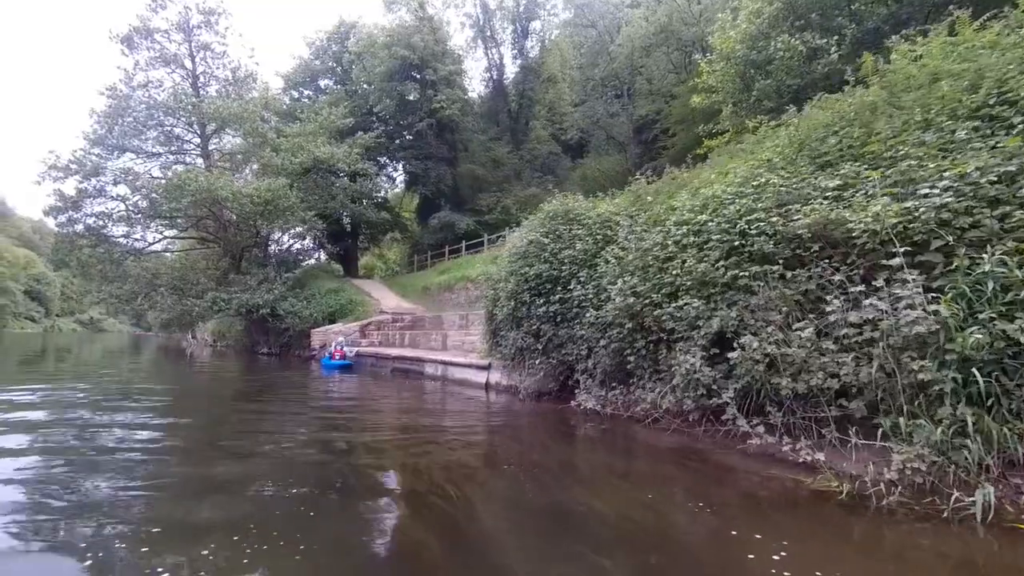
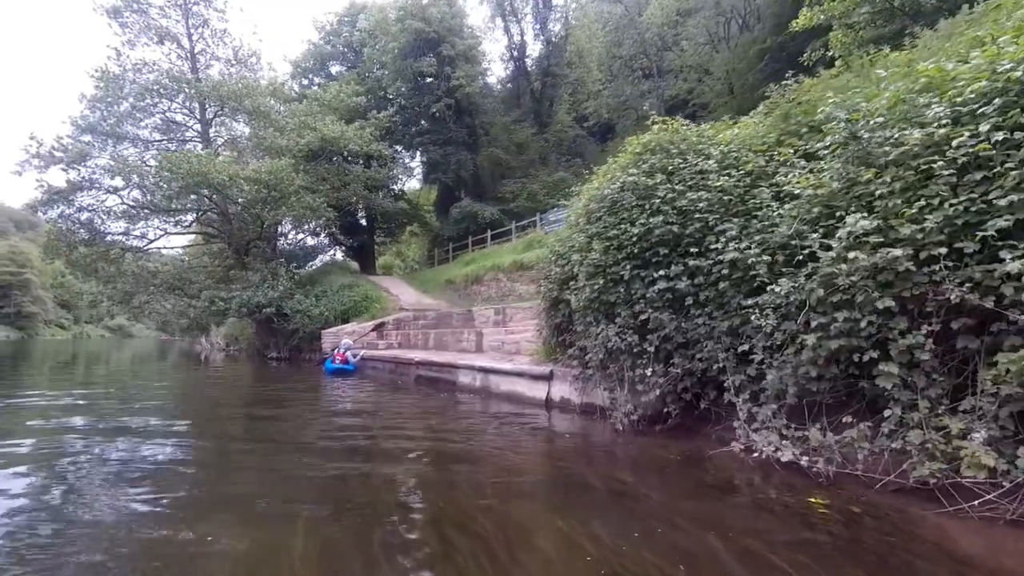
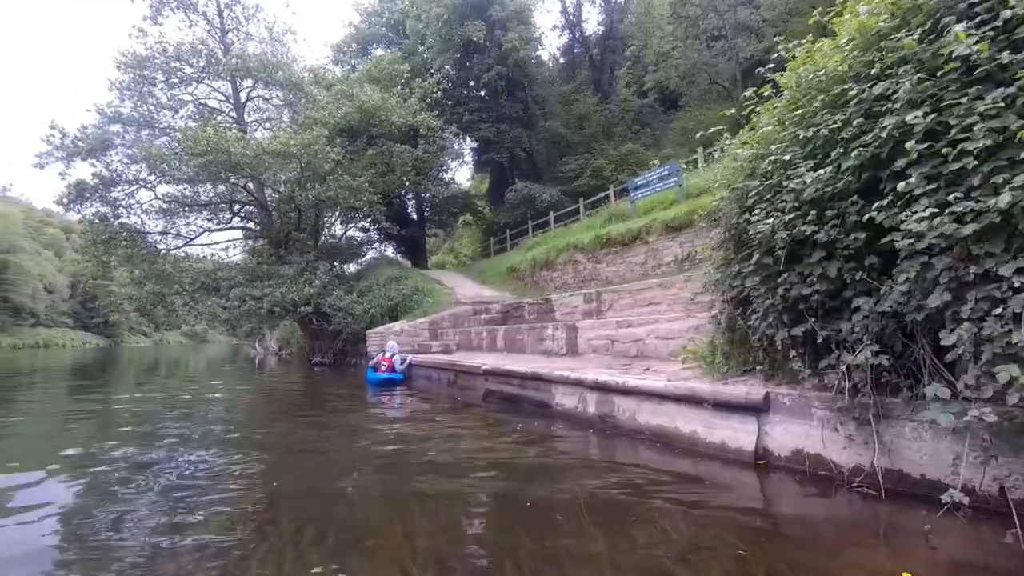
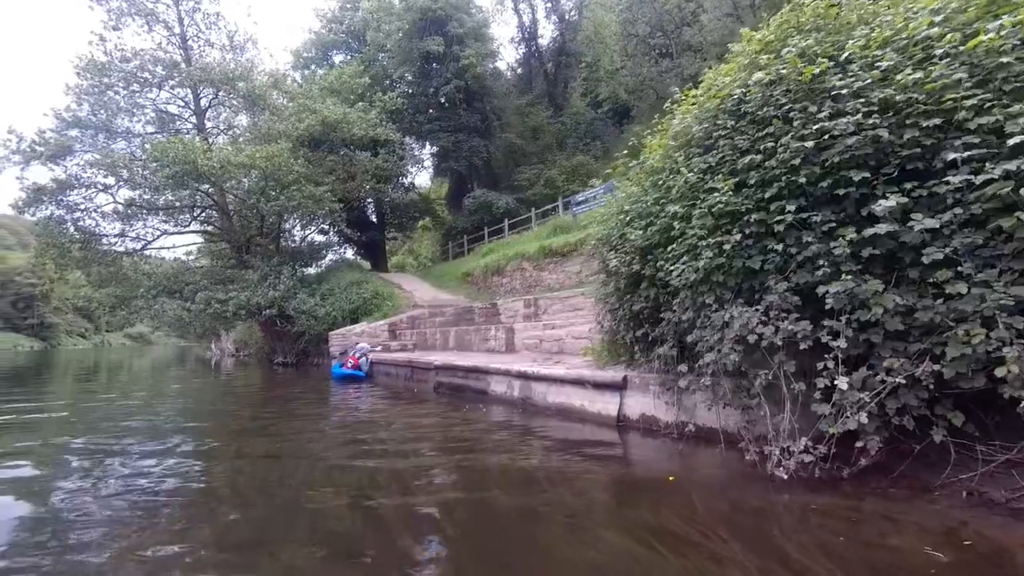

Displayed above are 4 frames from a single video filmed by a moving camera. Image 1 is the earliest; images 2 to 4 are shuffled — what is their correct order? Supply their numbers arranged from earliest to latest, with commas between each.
2, 4, 3
